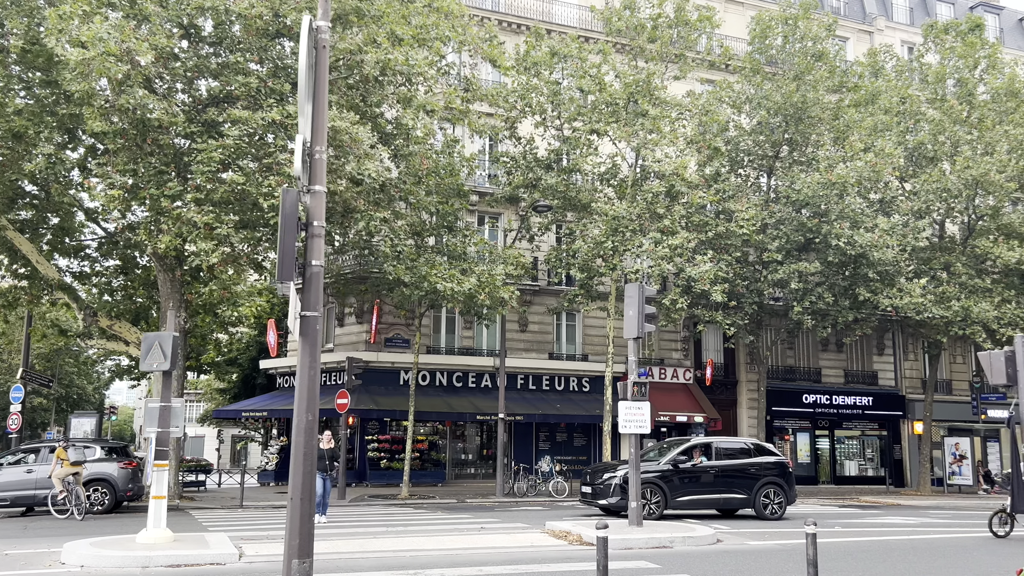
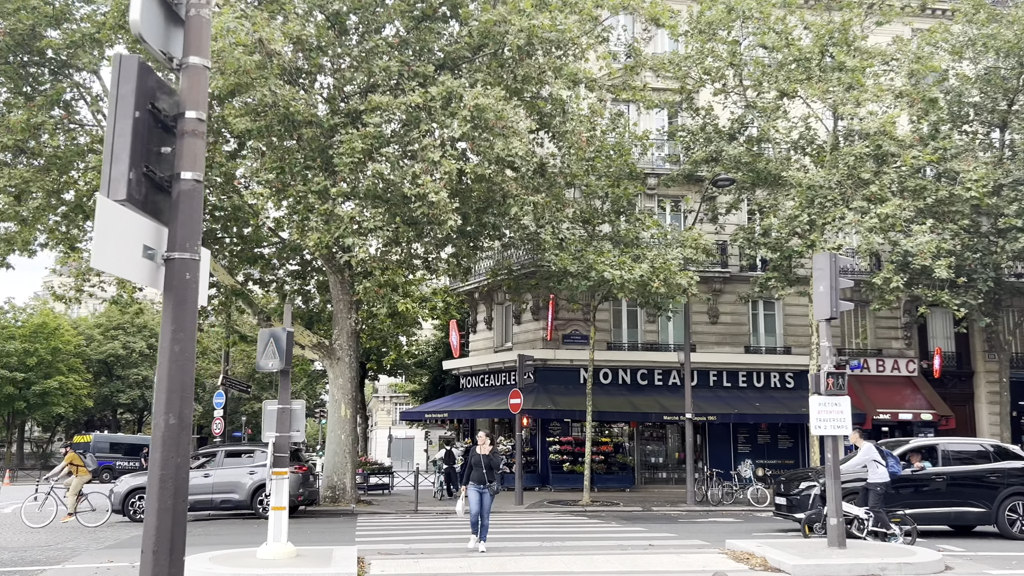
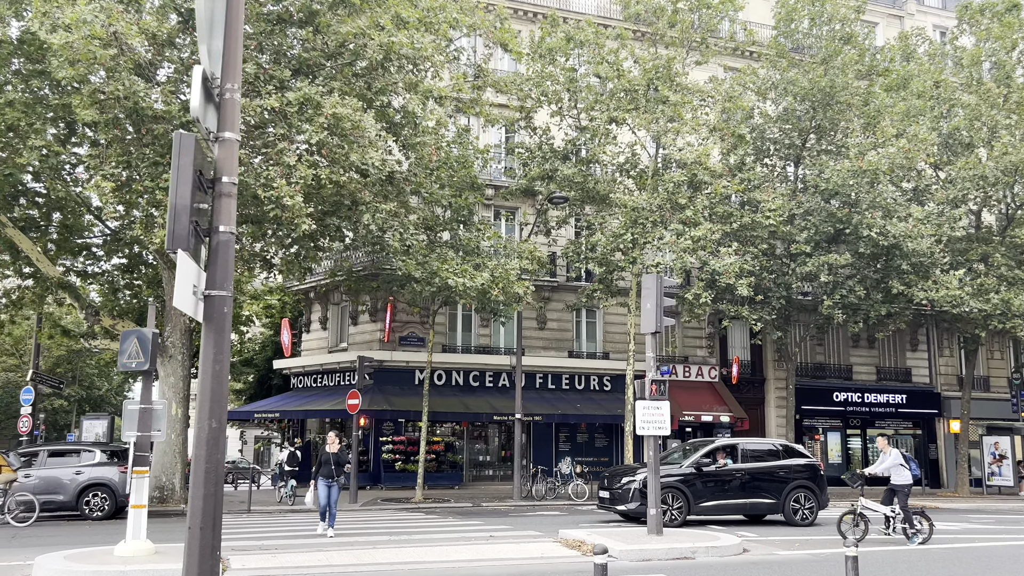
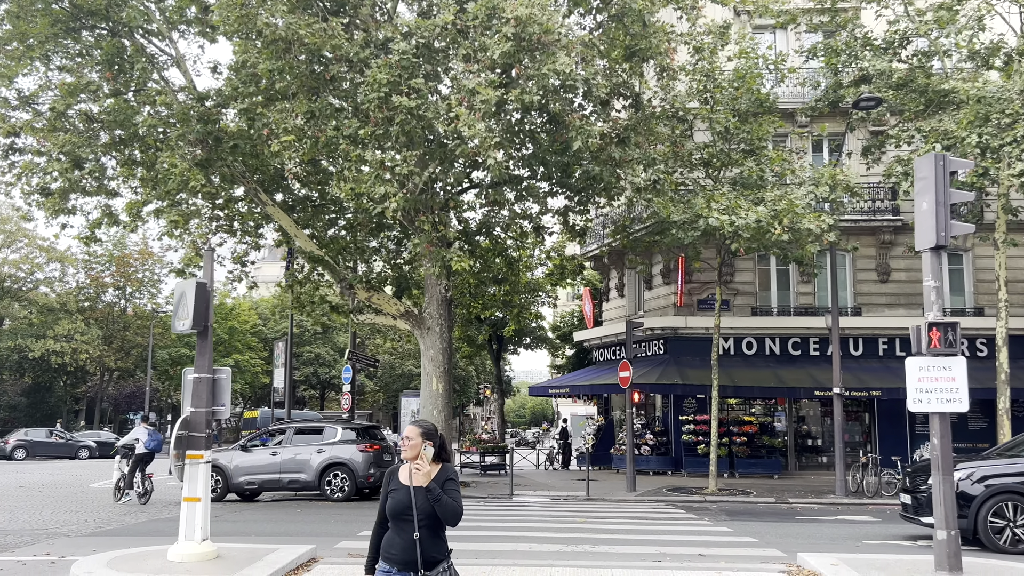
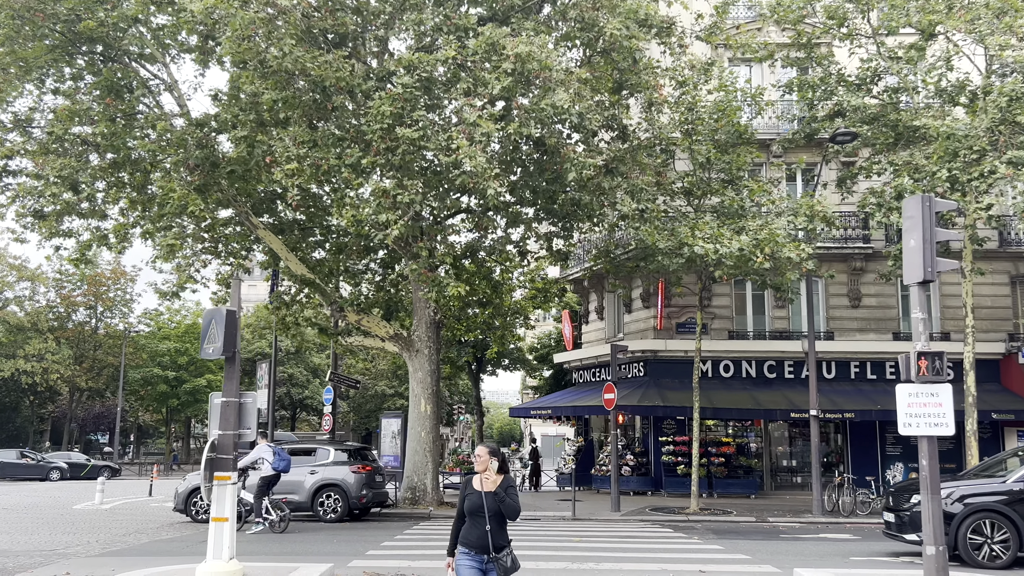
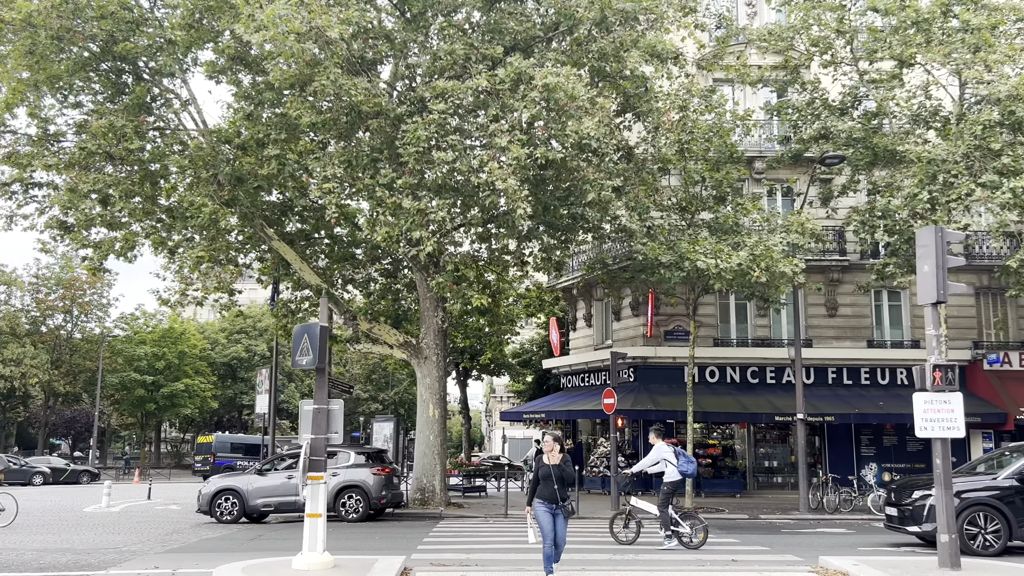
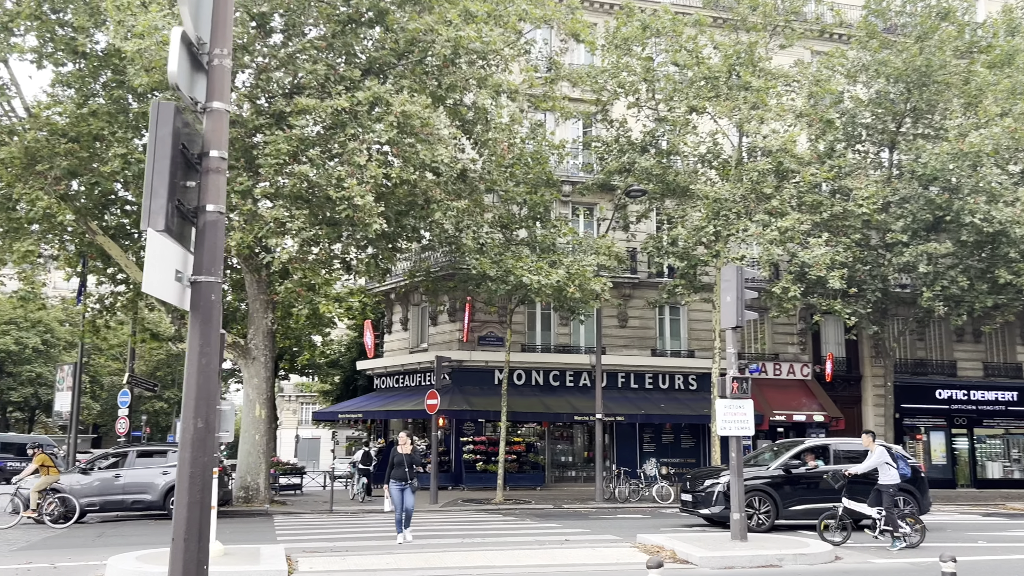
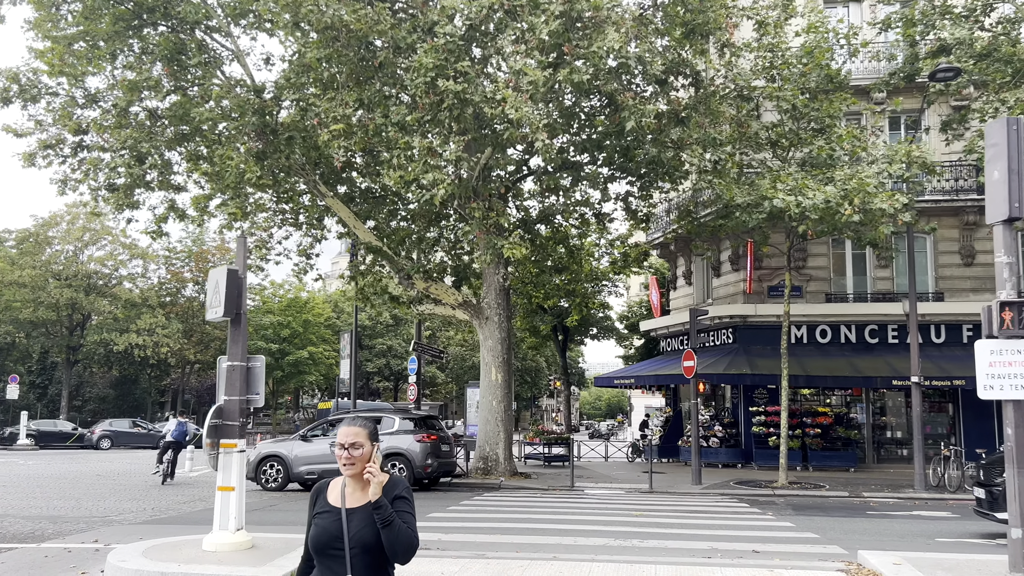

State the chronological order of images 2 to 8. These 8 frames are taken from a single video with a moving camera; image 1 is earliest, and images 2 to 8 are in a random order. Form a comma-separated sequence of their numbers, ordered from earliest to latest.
3, 7, 2, 6, 5, 4, 8
